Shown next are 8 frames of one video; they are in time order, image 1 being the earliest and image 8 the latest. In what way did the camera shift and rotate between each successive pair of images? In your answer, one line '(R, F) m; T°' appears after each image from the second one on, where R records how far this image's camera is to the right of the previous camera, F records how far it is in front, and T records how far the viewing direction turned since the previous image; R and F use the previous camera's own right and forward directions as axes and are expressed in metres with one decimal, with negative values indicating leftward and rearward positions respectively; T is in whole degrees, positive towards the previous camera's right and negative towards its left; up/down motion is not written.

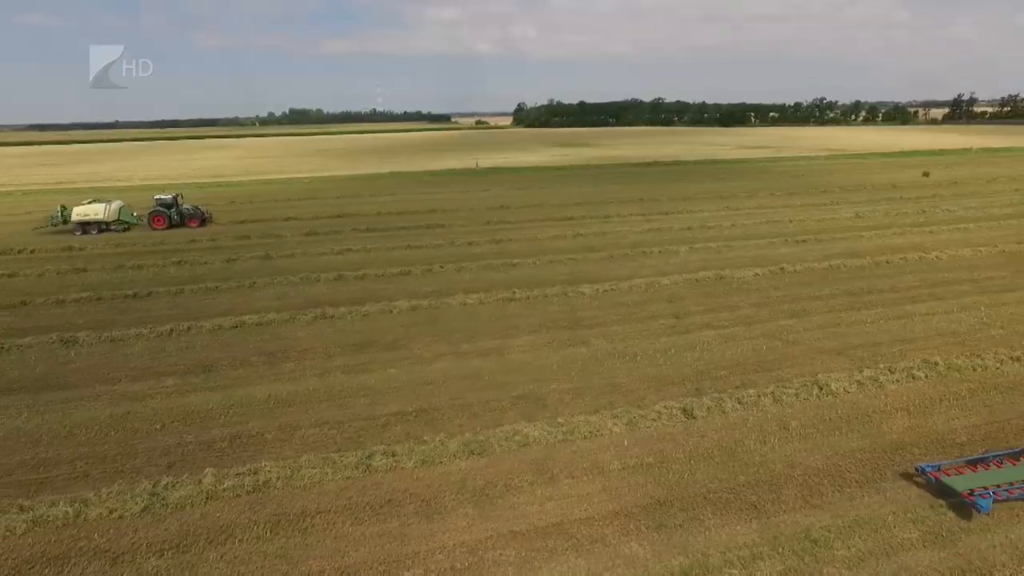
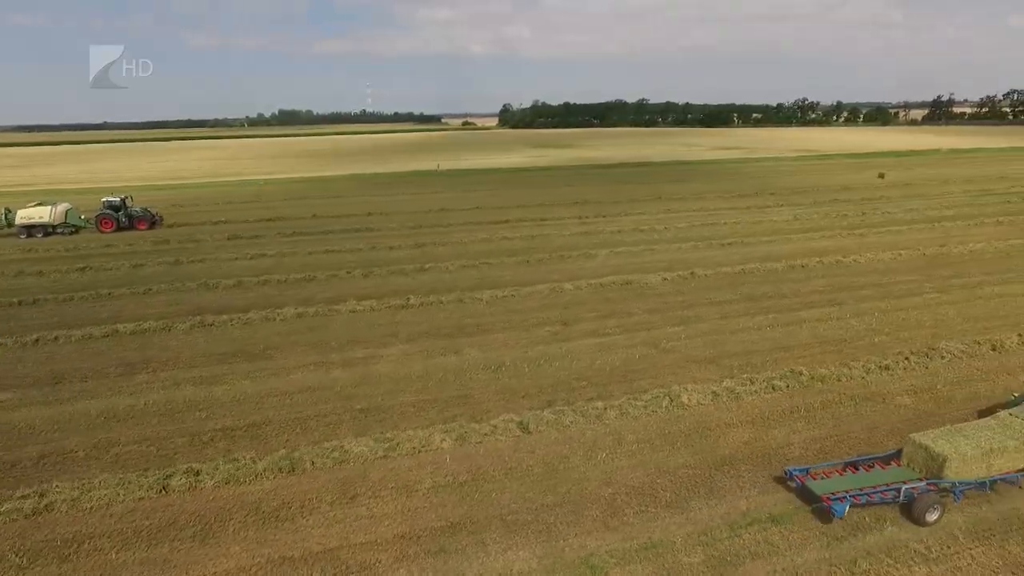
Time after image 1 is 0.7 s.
(+2.6, +0.3) m; +1°
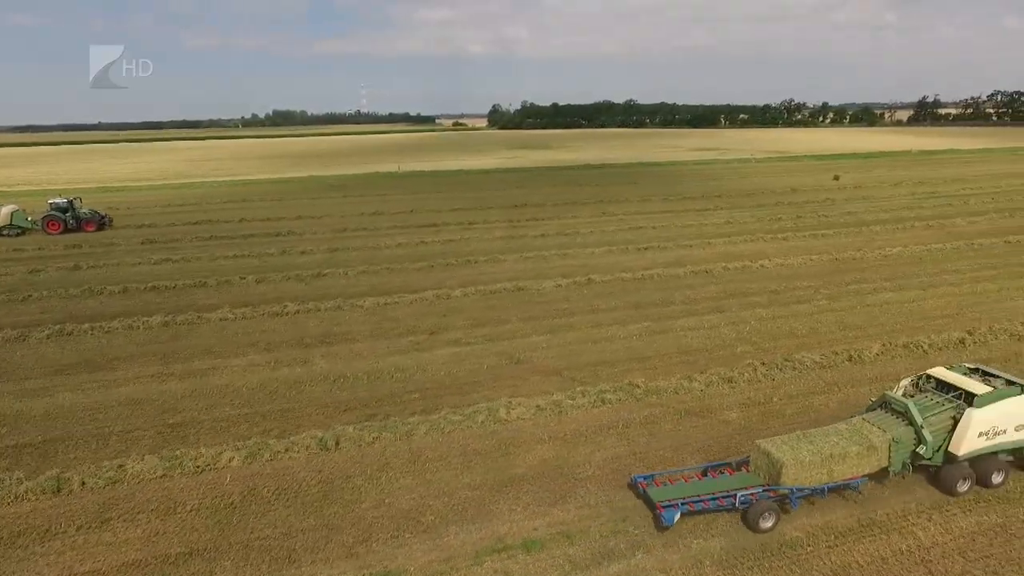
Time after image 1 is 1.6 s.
(+3.0, +0.3) m; 0°
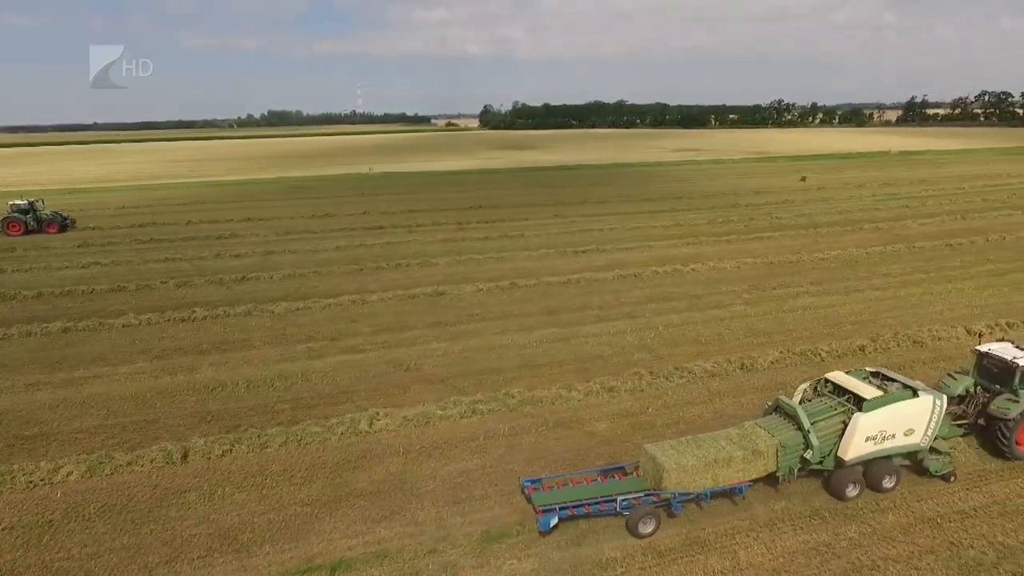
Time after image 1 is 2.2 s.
(+2.2, +0.3) m; 0°
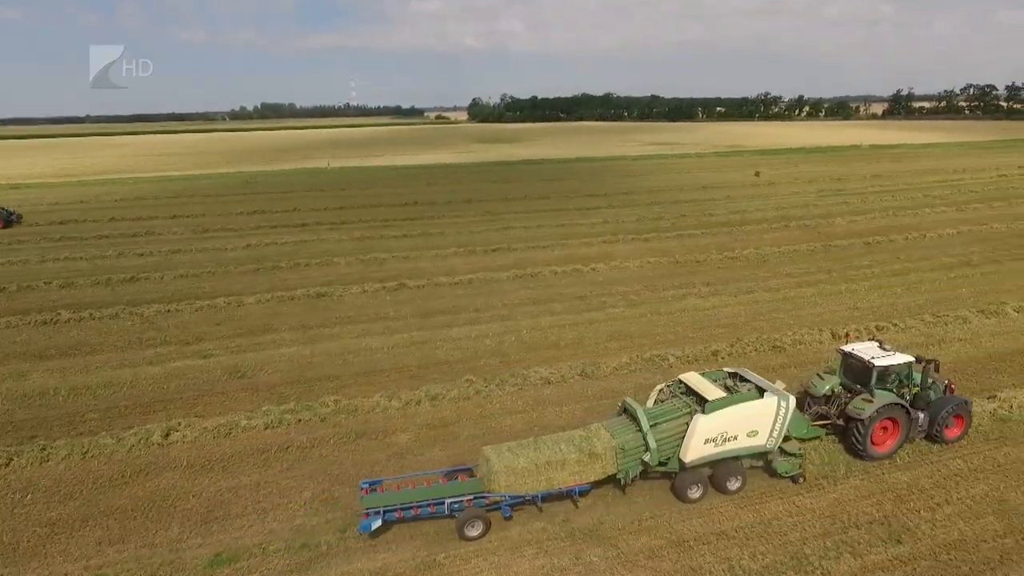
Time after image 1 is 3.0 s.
(+3.1, +0.4) m; 0°
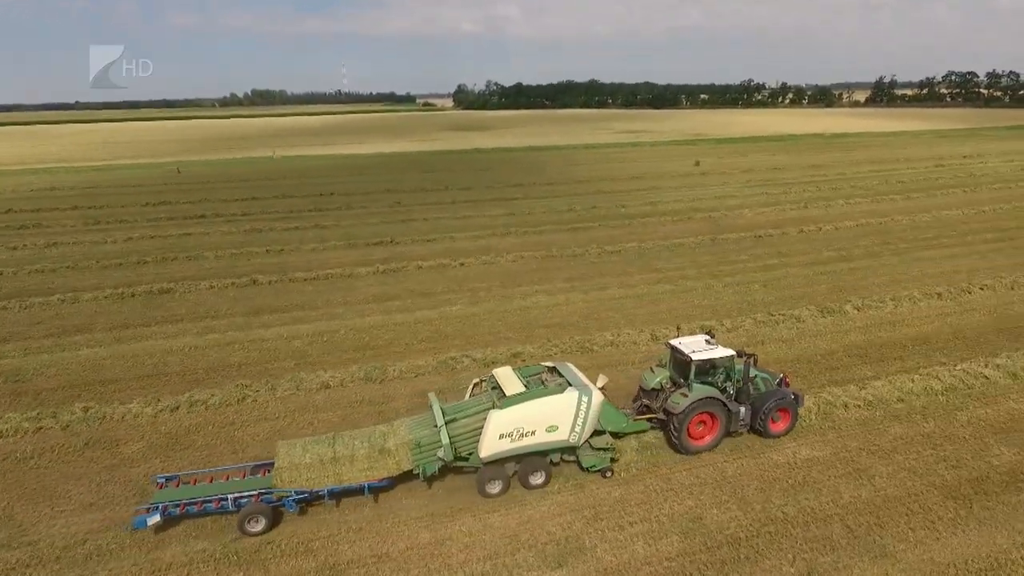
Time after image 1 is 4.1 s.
(+3.9, +0.5) m; 0°
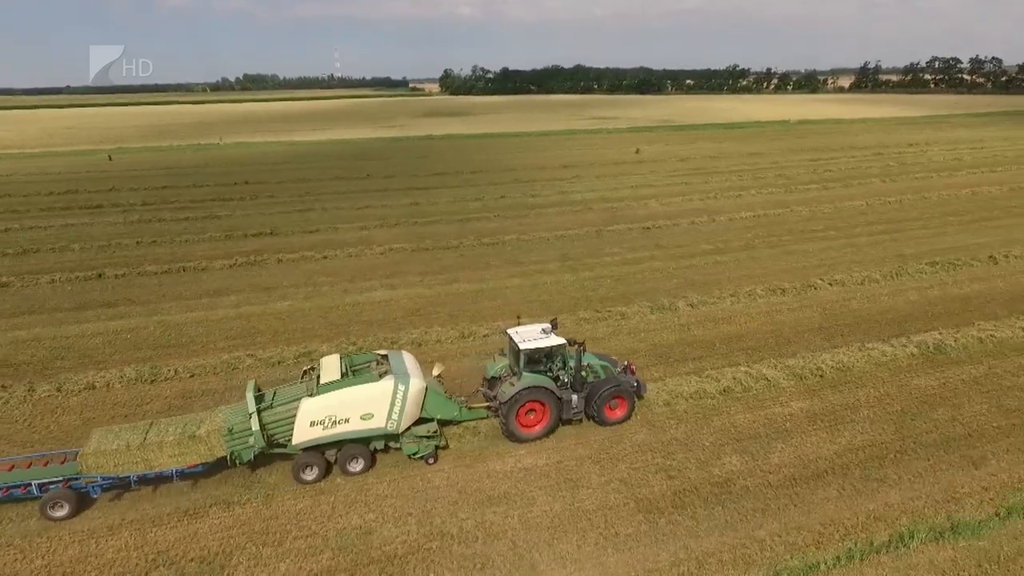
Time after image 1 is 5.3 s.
(+3.9, +0.4) m; 0°
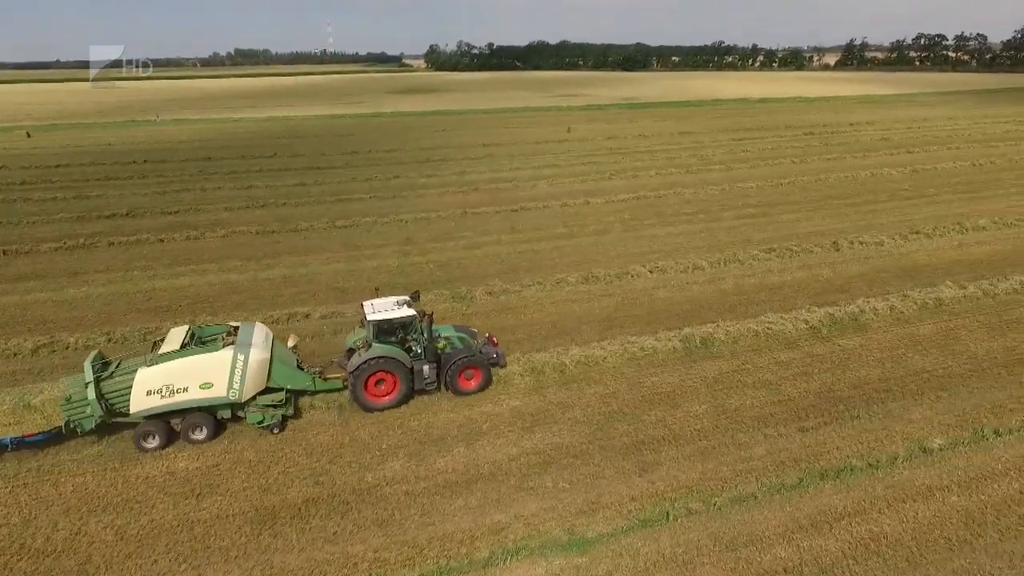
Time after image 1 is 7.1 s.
(+4.4, +0.6) m; 0°
